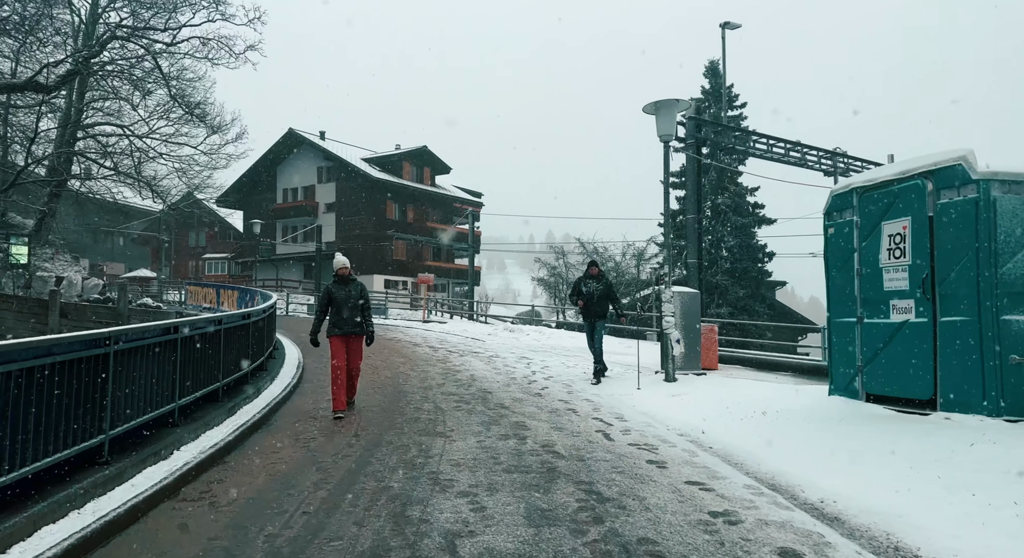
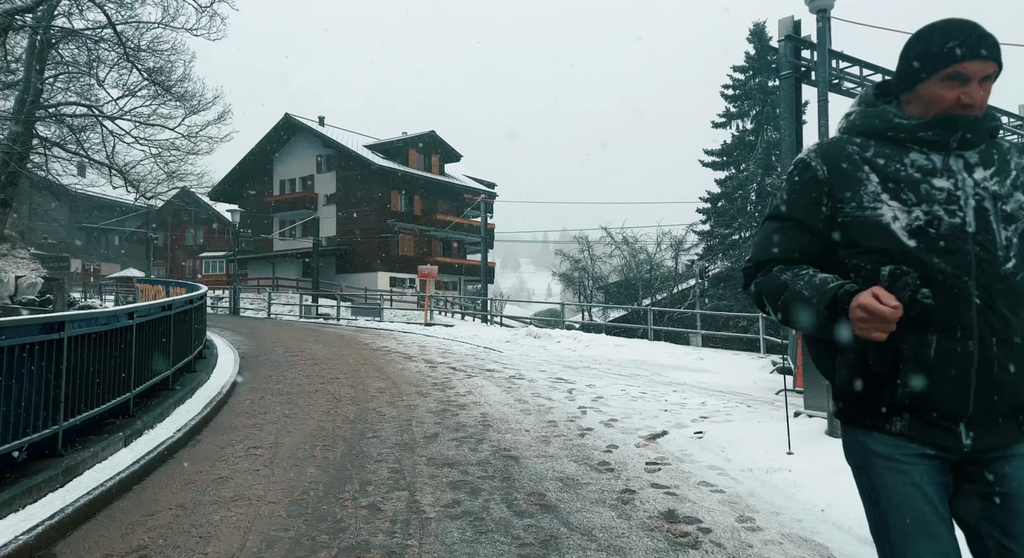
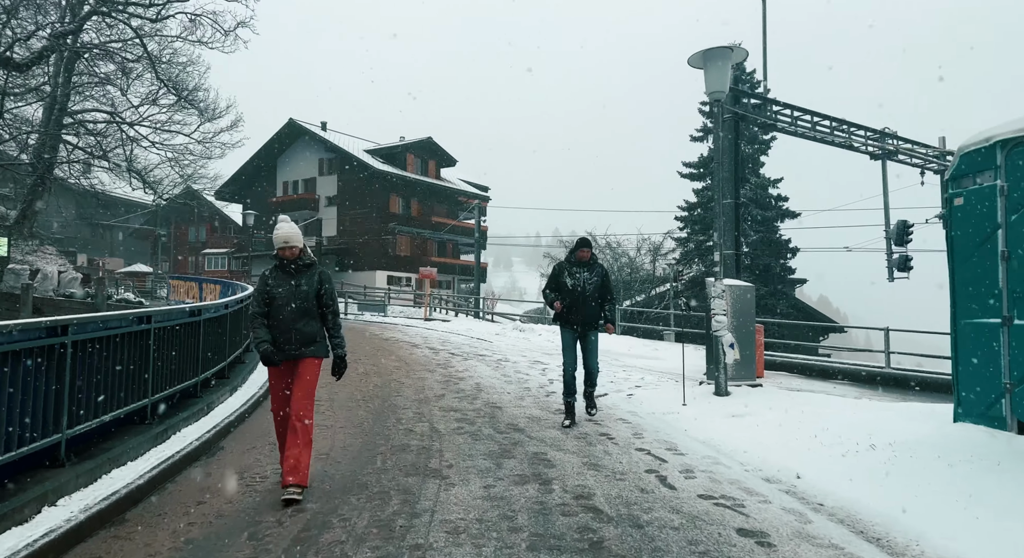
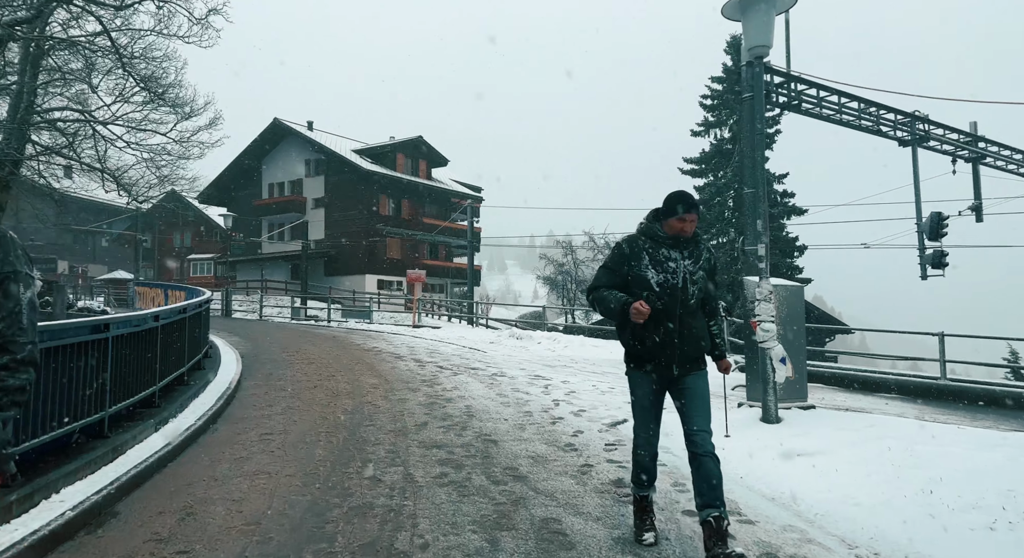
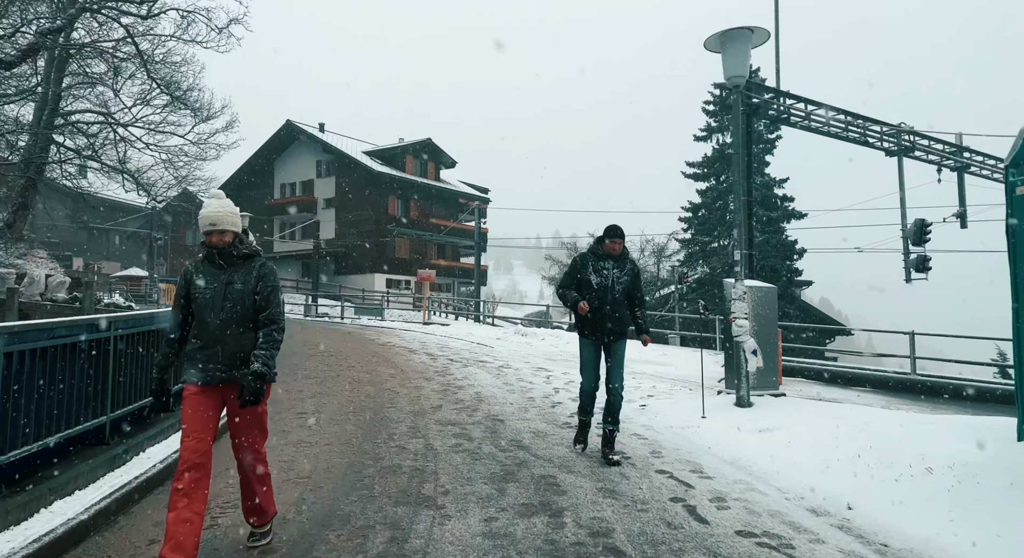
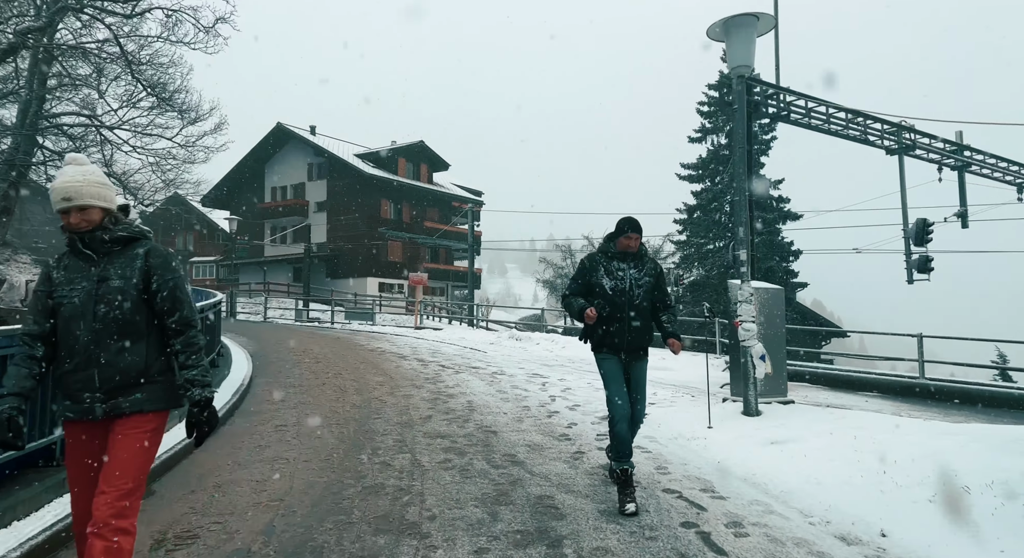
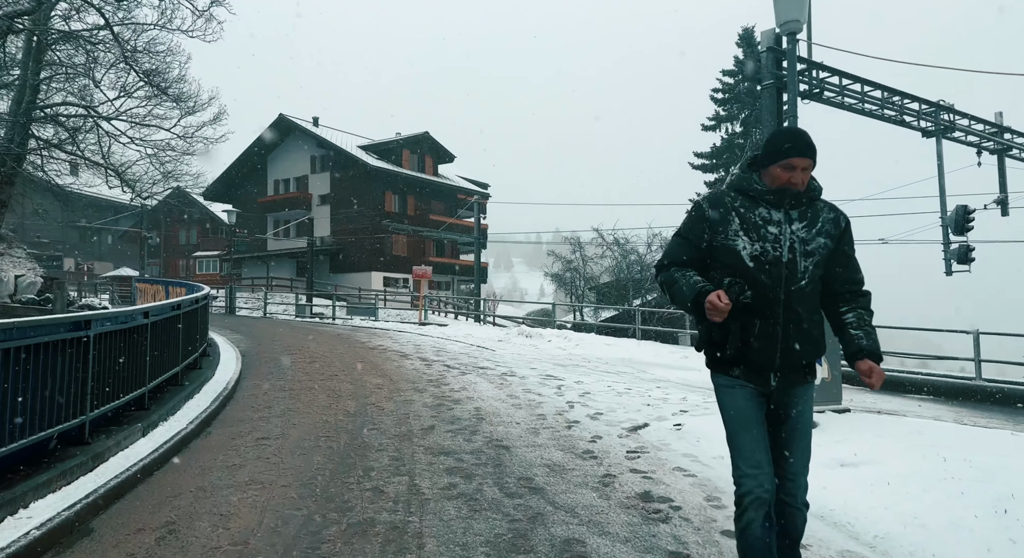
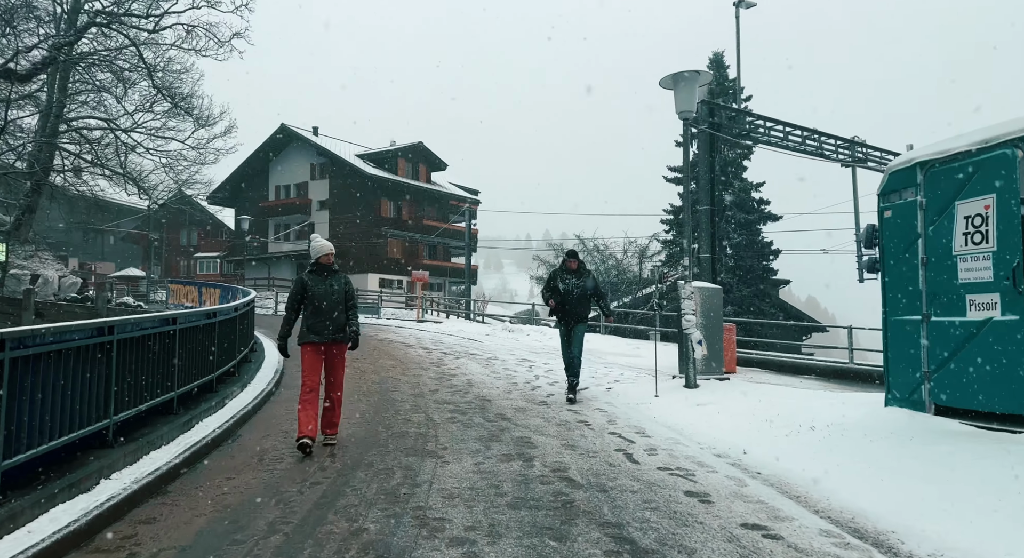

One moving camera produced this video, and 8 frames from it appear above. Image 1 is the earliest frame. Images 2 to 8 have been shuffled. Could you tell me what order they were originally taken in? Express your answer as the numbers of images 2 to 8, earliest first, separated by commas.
8, 3, 5, 6, 4, 7, 2
